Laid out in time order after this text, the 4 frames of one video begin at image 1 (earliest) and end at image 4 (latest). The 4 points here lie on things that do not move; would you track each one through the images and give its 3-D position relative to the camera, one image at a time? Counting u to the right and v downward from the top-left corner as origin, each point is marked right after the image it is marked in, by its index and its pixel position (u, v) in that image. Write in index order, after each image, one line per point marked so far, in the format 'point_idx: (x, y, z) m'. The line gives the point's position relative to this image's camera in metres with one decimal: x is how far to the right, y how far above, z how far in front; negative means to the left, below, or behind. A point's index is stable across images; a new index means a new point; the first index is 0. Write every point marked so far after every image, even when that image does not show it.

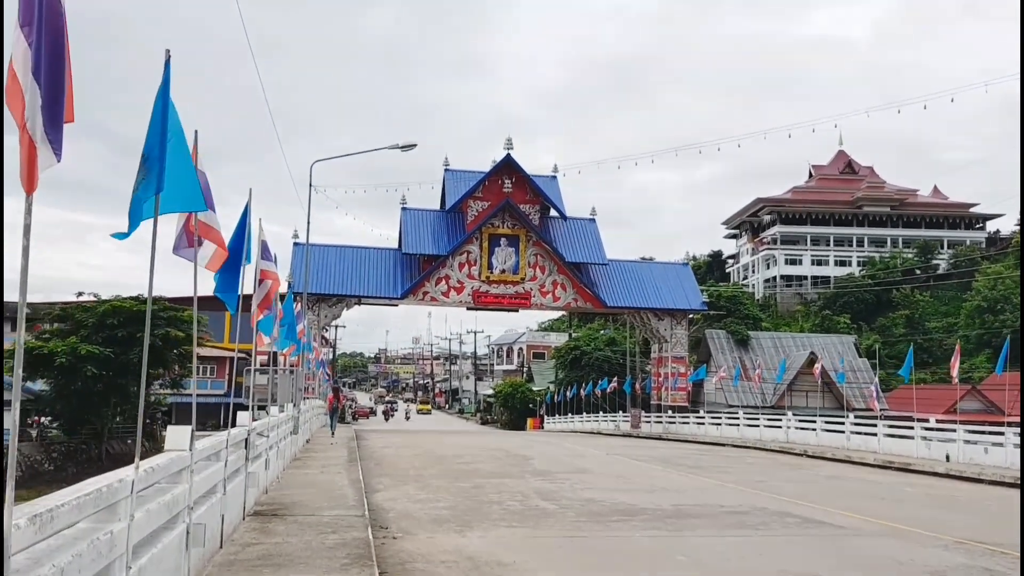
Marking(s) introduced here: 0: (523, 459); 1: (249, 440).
0: (+0.2, -3.1, +16.0) m
1: (-2.2, -1.3, +7.2) m
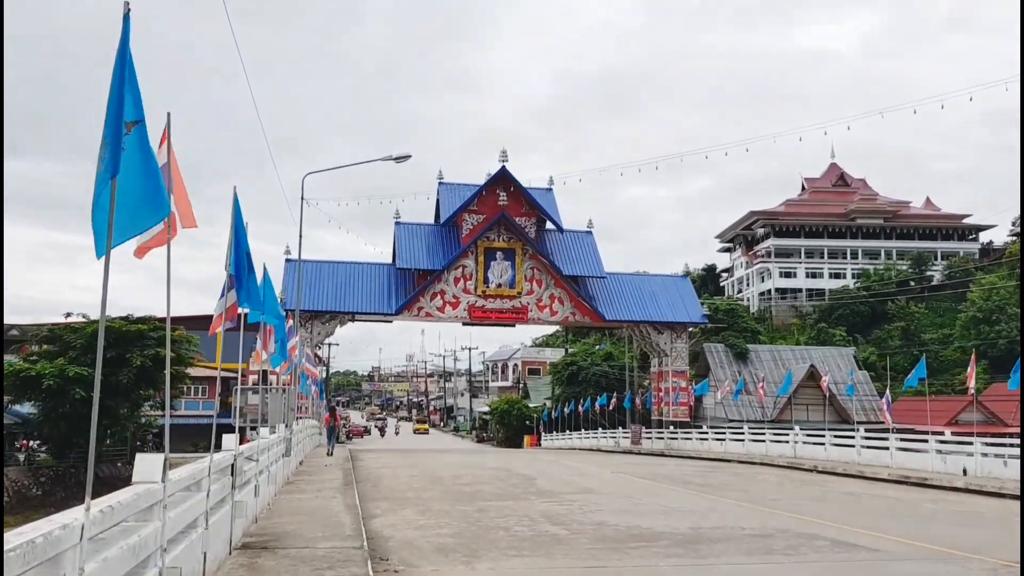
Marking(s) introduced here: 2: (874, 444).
0: (+0.2, -3.4, +15.3) m
1: (-2.1, -1.3, +6.6) m
2: (+8.2, -3.5, +19.8) m
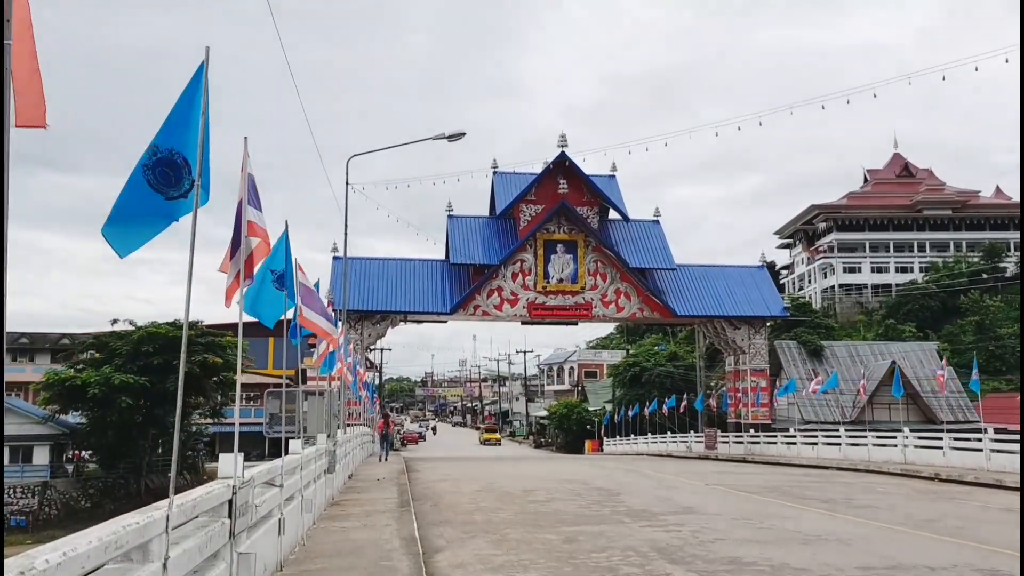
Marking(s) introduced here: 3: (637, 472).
0: (+1.5, -3.1, +13.1) m
1: (-1.4, -1.1, +4.5) m
2: (+9.7, -3.1, +17.1) m
3: (+2.7, -4.0, +18.9) m
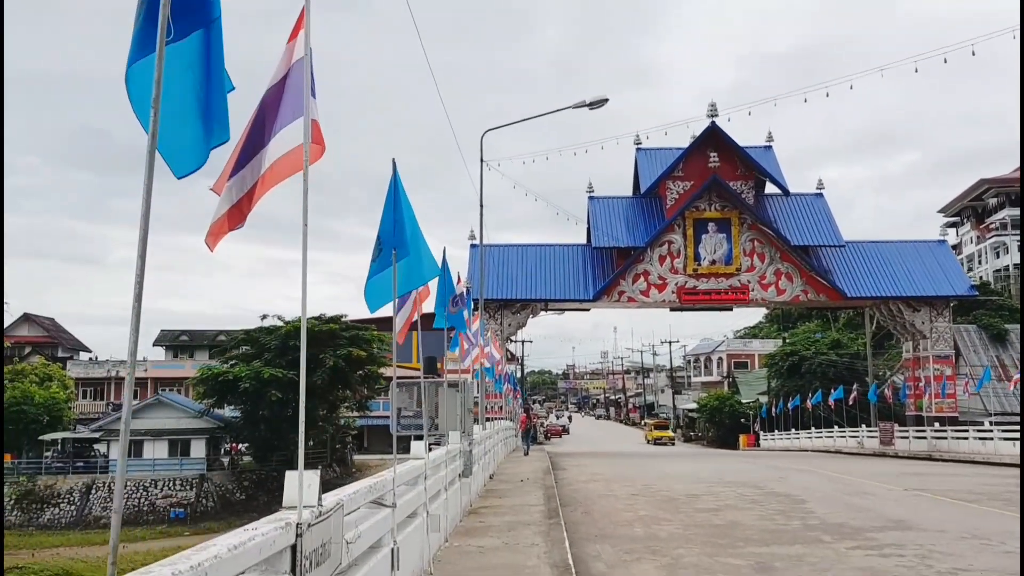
0: (+3.6, -2.7, +11.1) m
1: (-0.7, -0.9, +3.1) m
2: (+12.3, -2.5, +13.8) m
3: (+5.7, -3.5, +16.7) m
